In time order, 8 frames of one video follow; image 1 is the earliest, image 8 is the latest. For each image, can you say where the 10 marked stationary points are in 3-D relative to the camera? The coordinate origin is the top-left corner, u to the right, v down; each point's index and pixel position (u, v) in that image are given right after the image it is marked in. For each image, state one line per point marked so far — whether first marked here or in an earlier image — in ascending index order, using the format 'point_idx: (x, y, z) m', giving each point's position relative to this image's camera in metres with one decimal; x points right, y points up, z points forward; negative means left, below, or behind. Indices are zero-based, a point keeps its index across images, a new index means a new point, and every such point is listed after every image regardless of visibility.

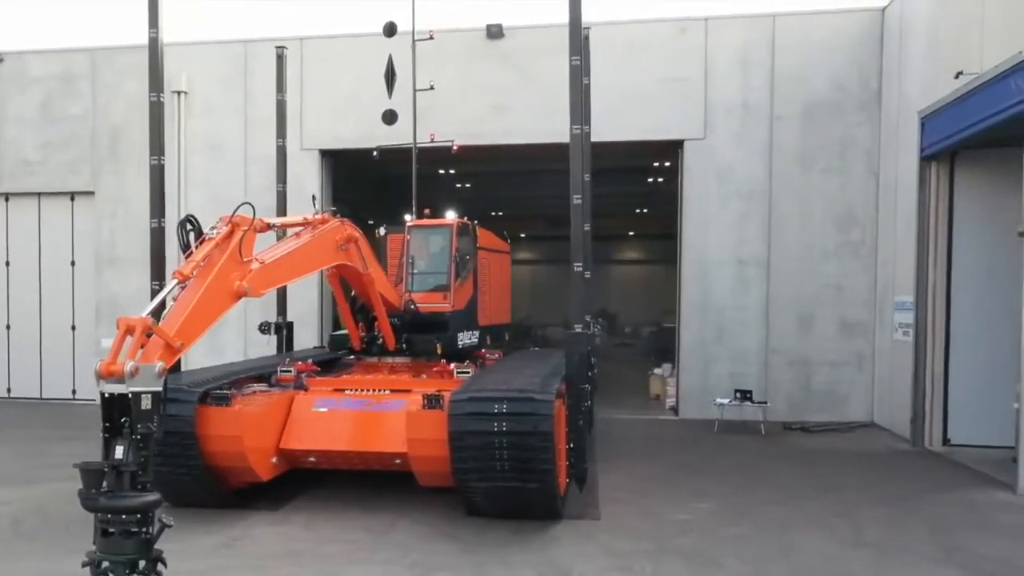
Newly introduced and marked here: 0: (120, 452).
0: (-1.9, -0.8, +4.9) m
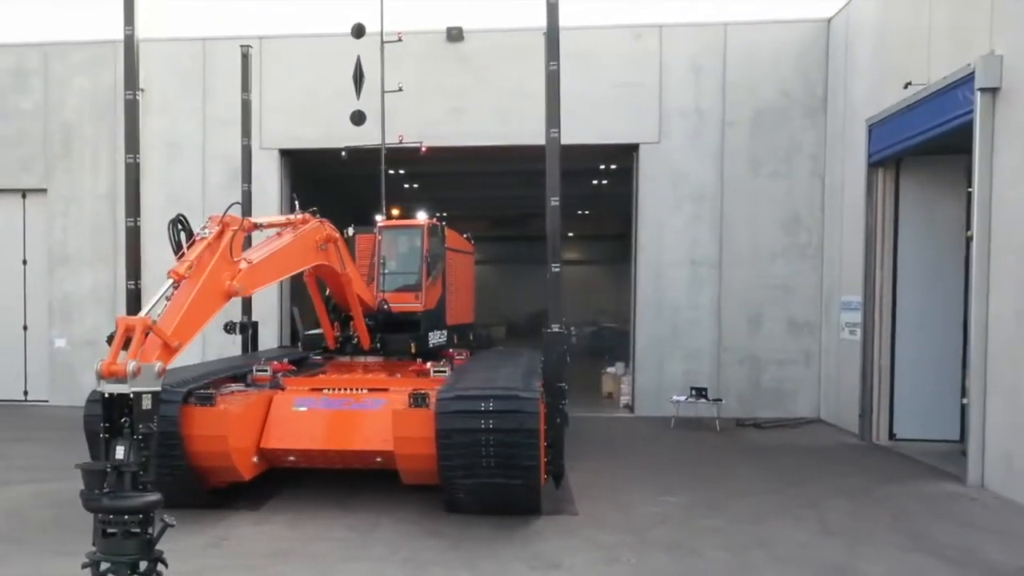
0: (-1.9, -0.8, +4.9) m
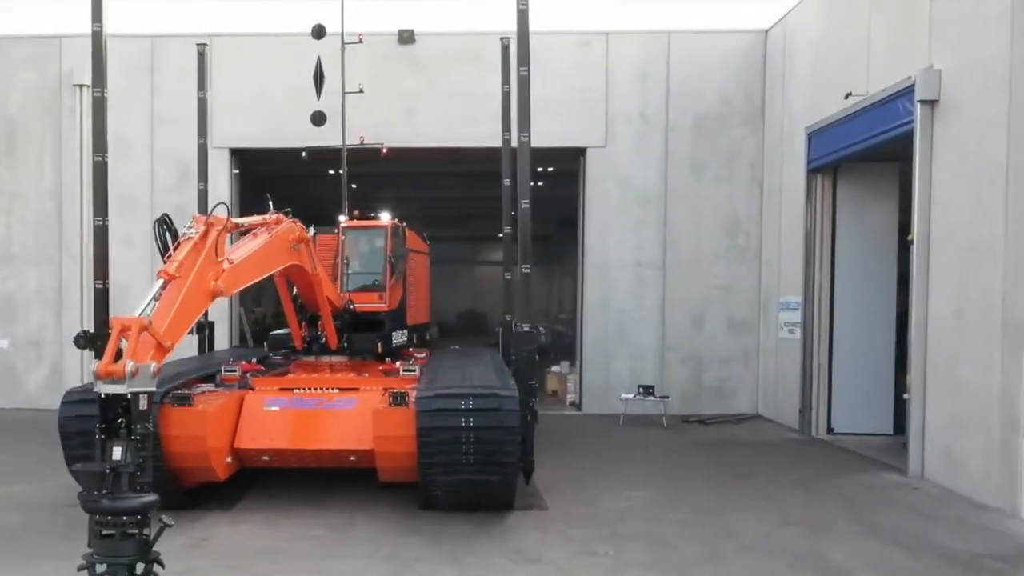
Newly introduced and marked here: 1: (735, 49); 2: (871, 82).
0: (-1.9, -0.8, +4.9) m
1: (+2.8, +3.0, +12.4) m
2: (+3.5, +2.0, +9.6) m
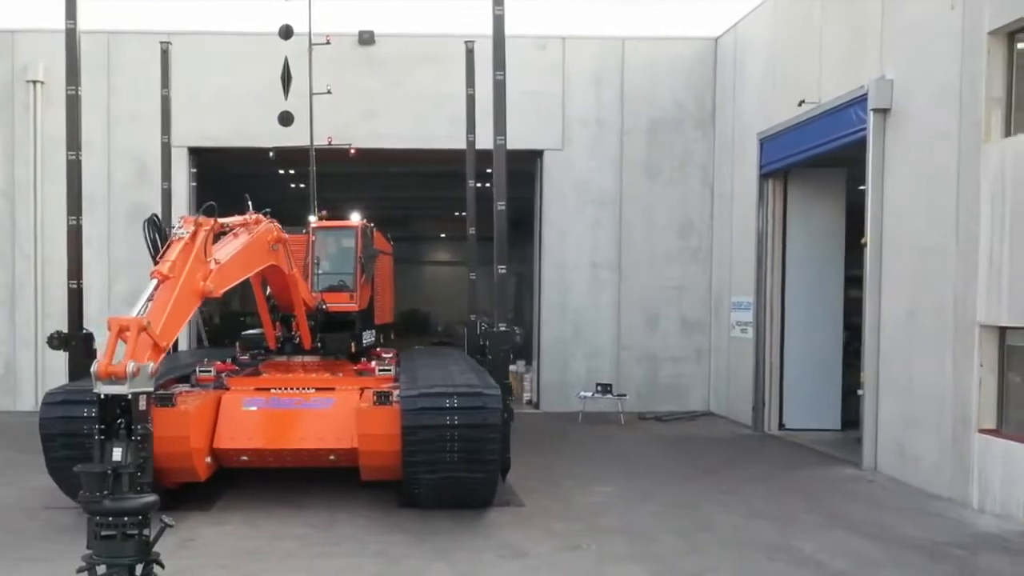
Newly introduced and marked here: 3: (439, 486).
0: (-1.9, -0.8, +4.9) m
1: (+2.2, +3.0, +12.7) m
2: (+3.1, +2.0, +10.0) m
3: (-0.5, -1.3, +6.7) m
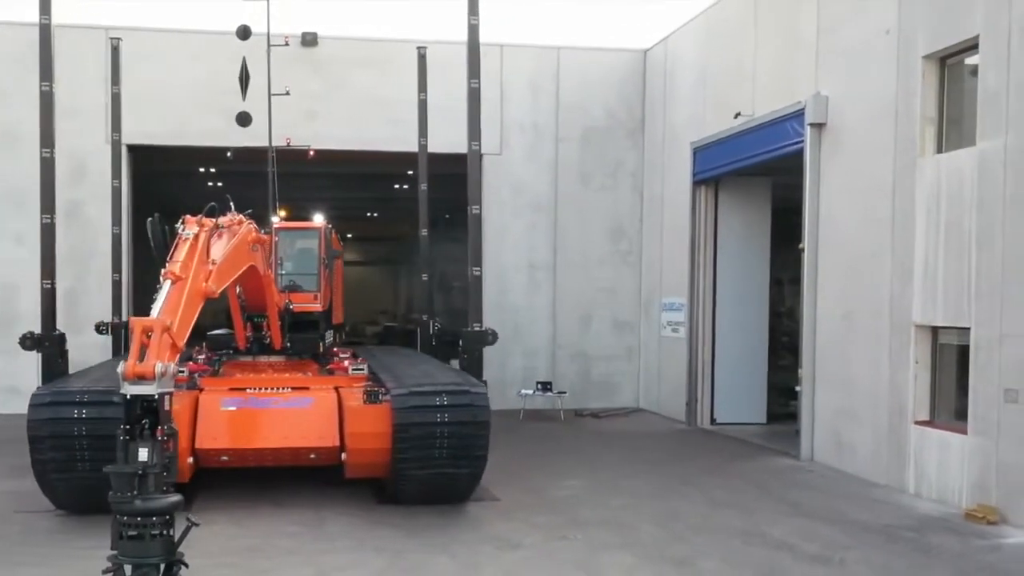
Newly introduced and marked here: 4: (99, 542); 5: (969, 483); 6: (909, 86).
0: (-1.8, -0.8, +4.9) m
1: (+1.4, +2.9, +13.2) m
2: (+2.6, +2.0, +10.6) m
3: (-0.6, -1.3, +6.9) m
4: (-2.7, -1.7, +6.5) m
5: (+3.4, -1.4, +7.3) m
6: (+3.3, +1.7, +8.2) m
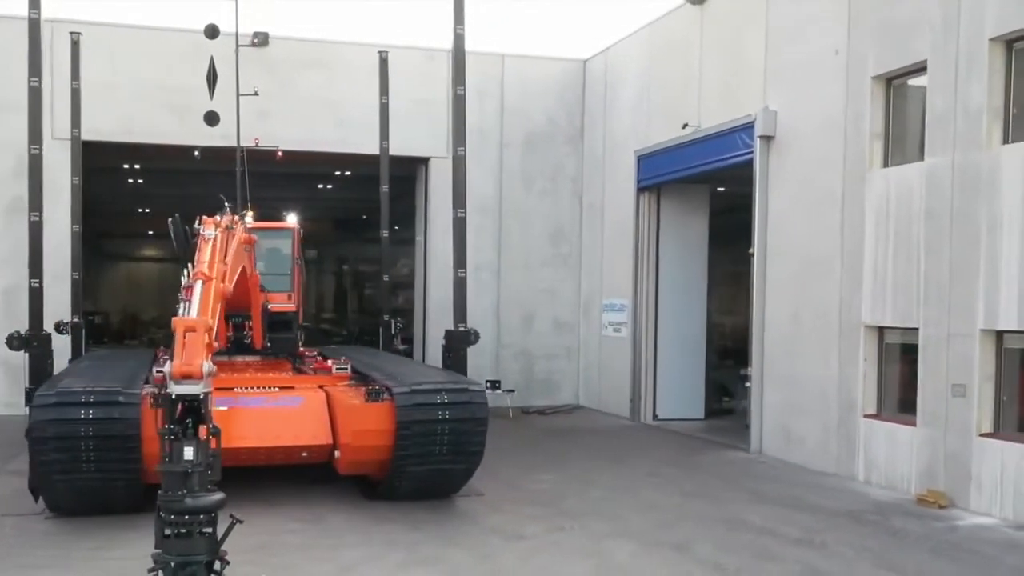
0: (-1.6, -0.8, +5.0) m
1: (+0.6, +2.9, +13.6) m
2: (+2.2, +1.9, +11.2) m
3: (-0.6, -1.3, +7.1) m
4: (-2.7, -1.7, +6.5) m
5: (+3.2, -1.5, +7.9) m
6: (+3.1, +1.6, +8.8) m
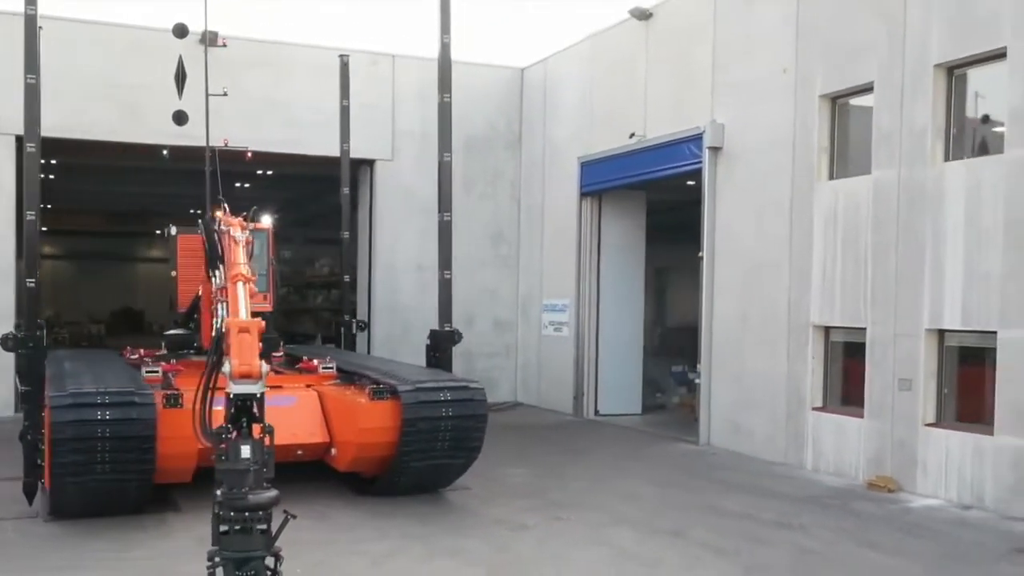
0: (-1.4, -0.8, +5.1) m
1: (-0.2, +2.9, +13.9) m
2: (+1.6, +1.9, +11.7) m
3: (-0.7, -1.4, +7.3) m
4: (-2.6, -1.7, +6.5) m
5: (+3.1, -1.5, +8.7) m
6: (+2.8, +1.6, +9.5) m
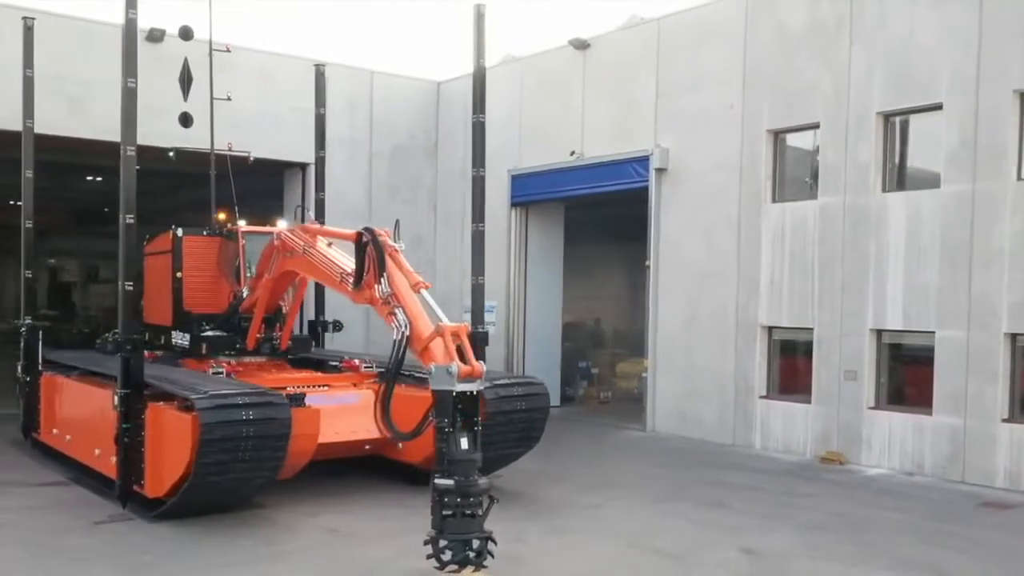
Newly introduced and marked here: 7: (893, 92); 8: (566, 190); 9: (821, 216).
0: (-0.3, -0.9, +5.7) m
1: (-1.3, +2.9, +14.5) m
2: (+0.9, +1.9, +12.9) m
3: (-0.2, -1.4, +8.0) m
4: (-1.8, -1.7, +6.7) m
5: (+3.1, -1.6, +10.3) m
6: (+2.7, +1.5, +11.0) m
7: (+3.8, +1.9, +9.8) m
8: (+0.7, +1.3, +13.0) m
9: (+3.2, +0.7, +10.4) m
